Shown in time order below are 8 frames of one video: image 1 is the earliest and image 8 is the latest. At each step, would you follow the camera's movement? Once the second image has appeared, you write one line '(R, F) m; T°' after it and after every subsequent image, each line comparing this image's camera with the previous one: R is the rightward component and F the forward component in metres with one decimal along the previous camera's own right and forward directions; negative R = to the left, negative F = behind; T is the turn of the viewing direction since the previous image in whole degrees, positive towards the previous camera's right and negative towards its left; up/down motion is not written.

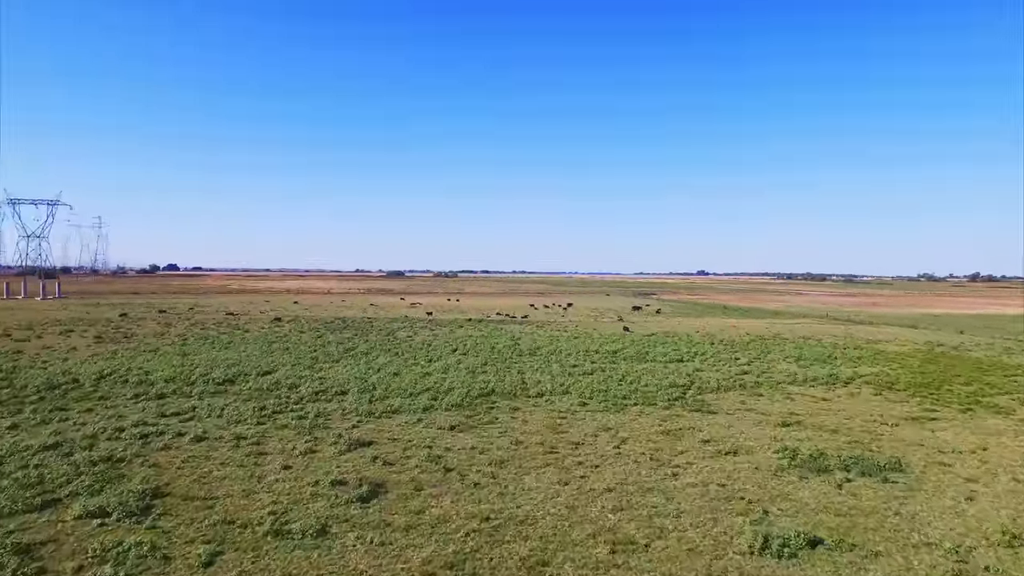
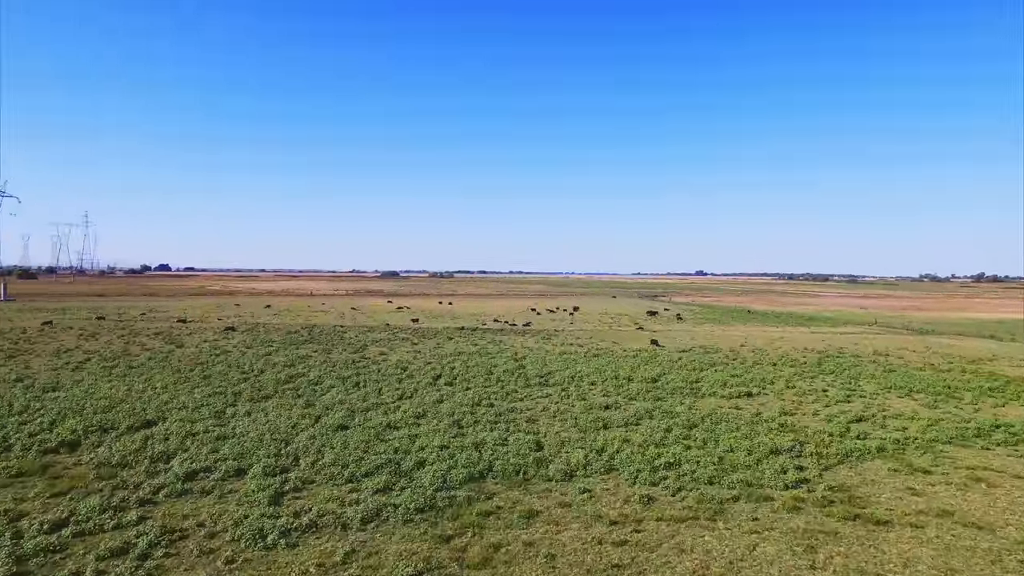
(-0.3, +9.1) m; 0°
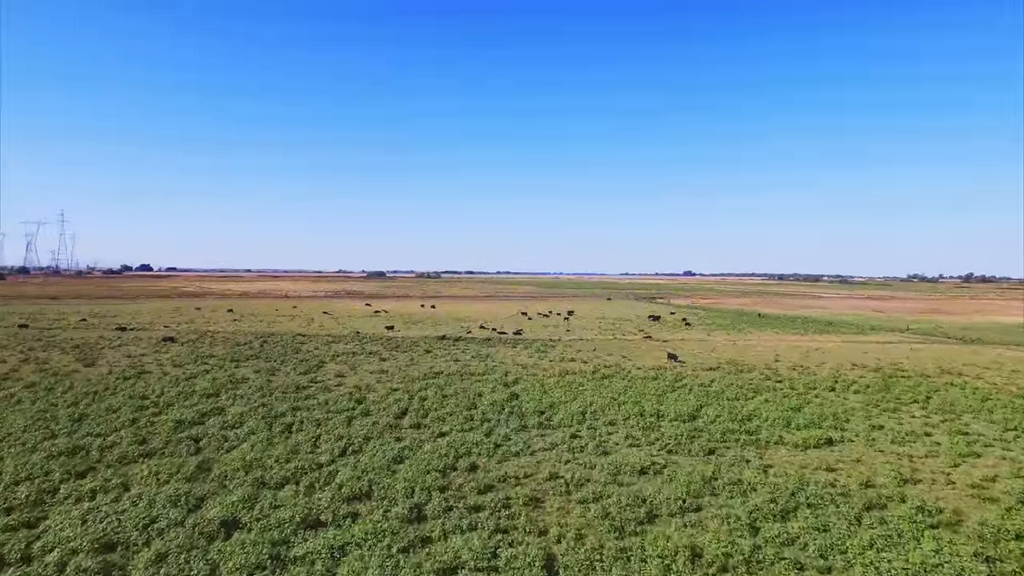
(-0.1, +6.8) m; +1°
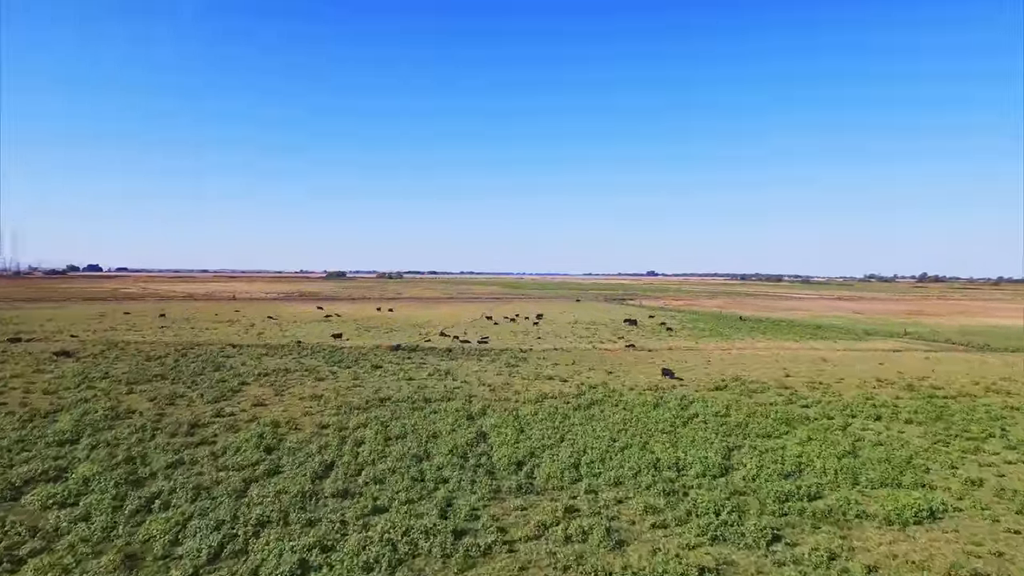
(-0.1, +5.6) m; +3°
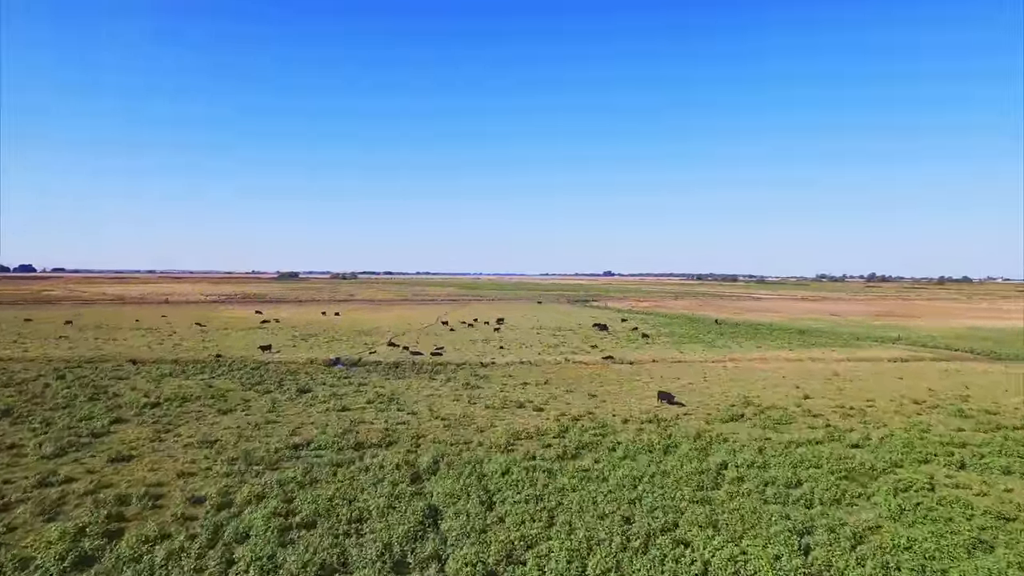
(-0.1, +5.8) m; +4°
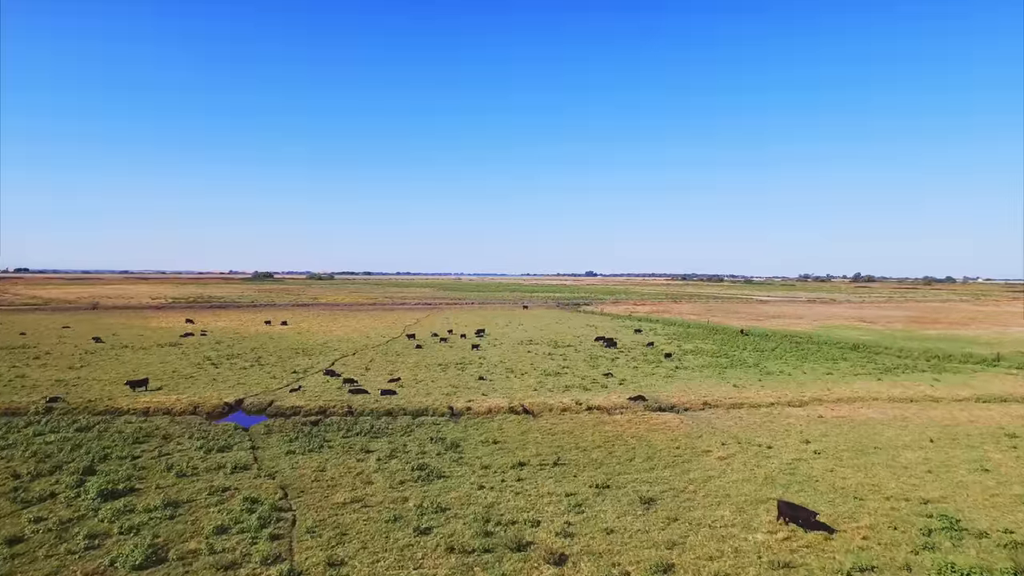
(-0.1, +11.7) m; +2°
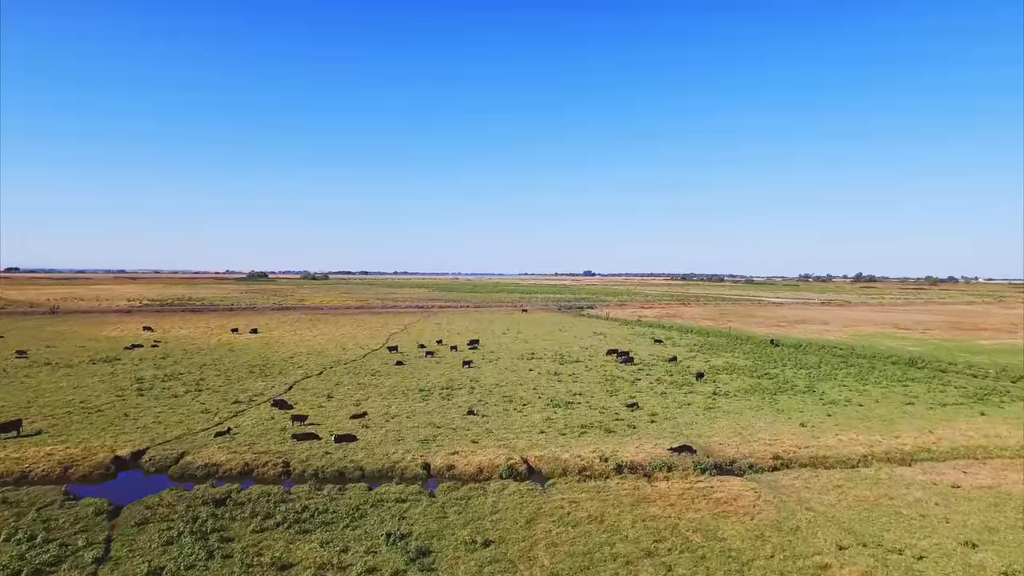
(0.0, +6.8) m; 0°
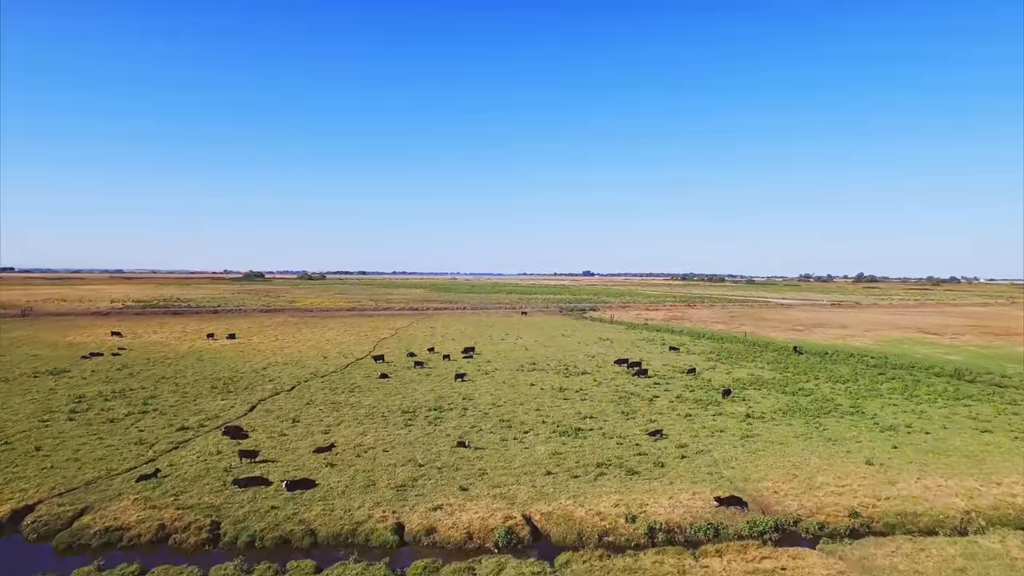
(0.0, +4.2) m; 0°
